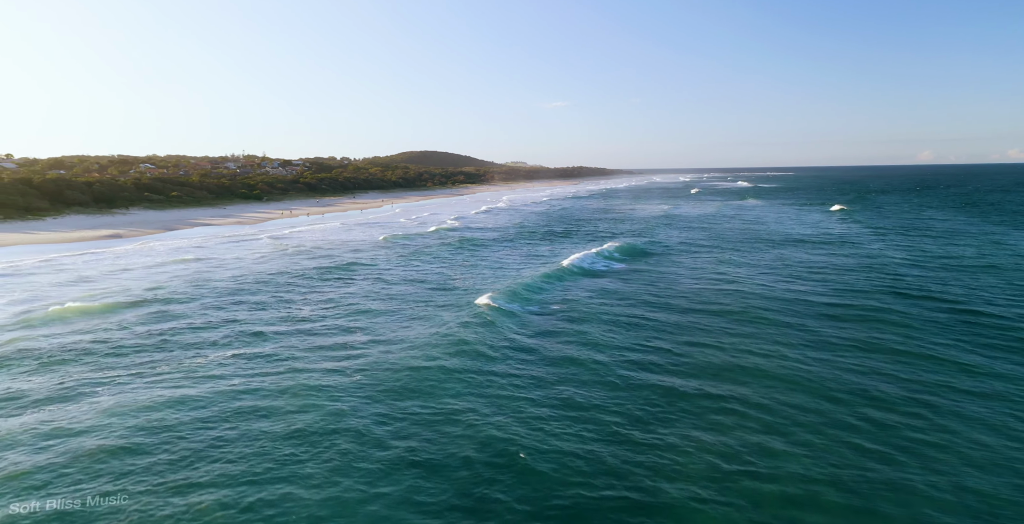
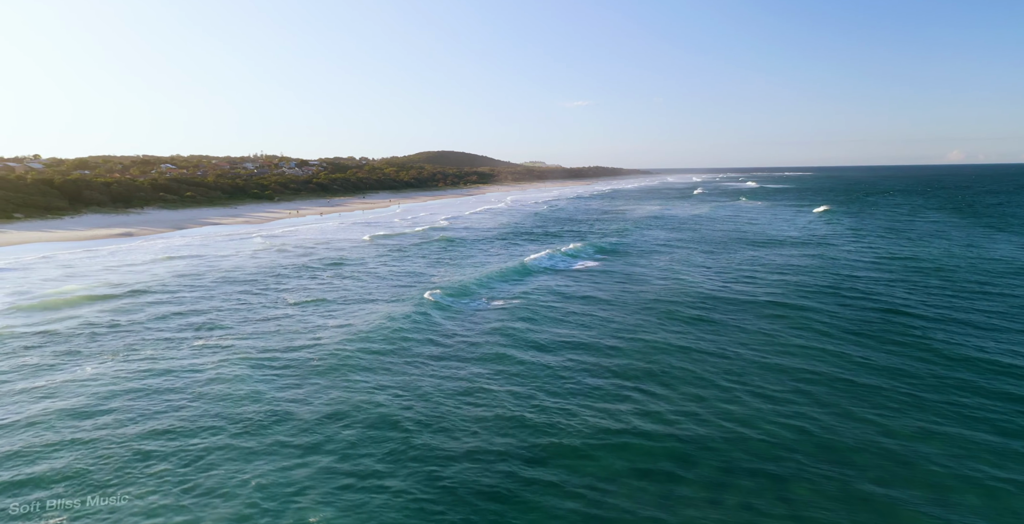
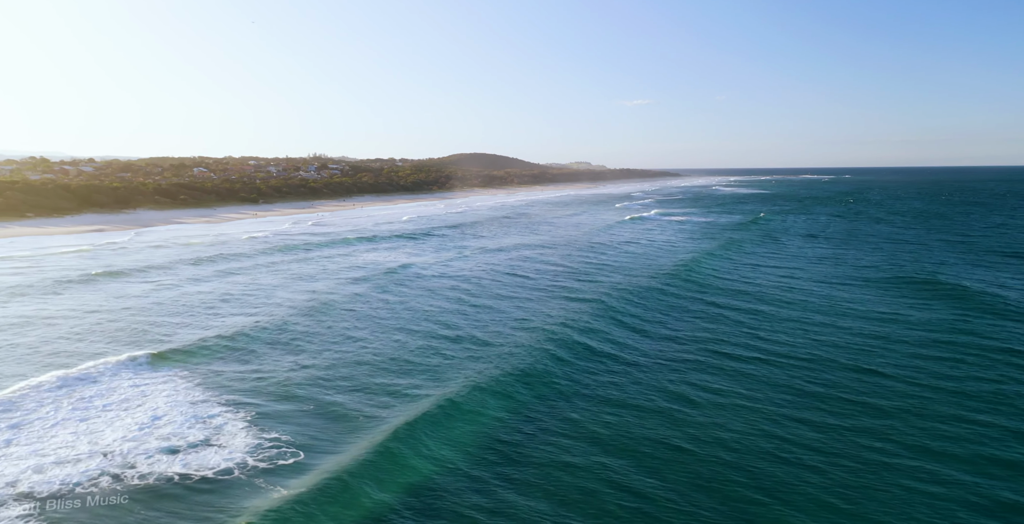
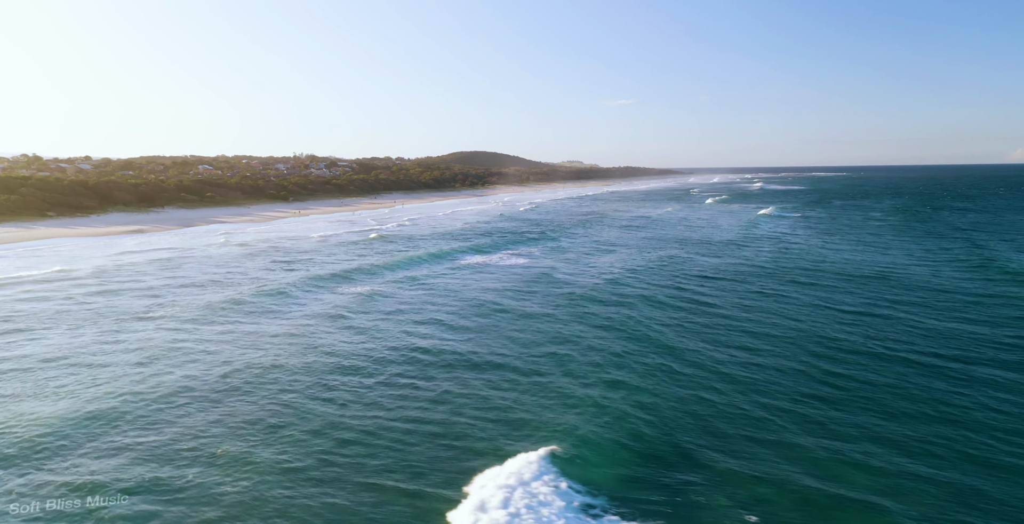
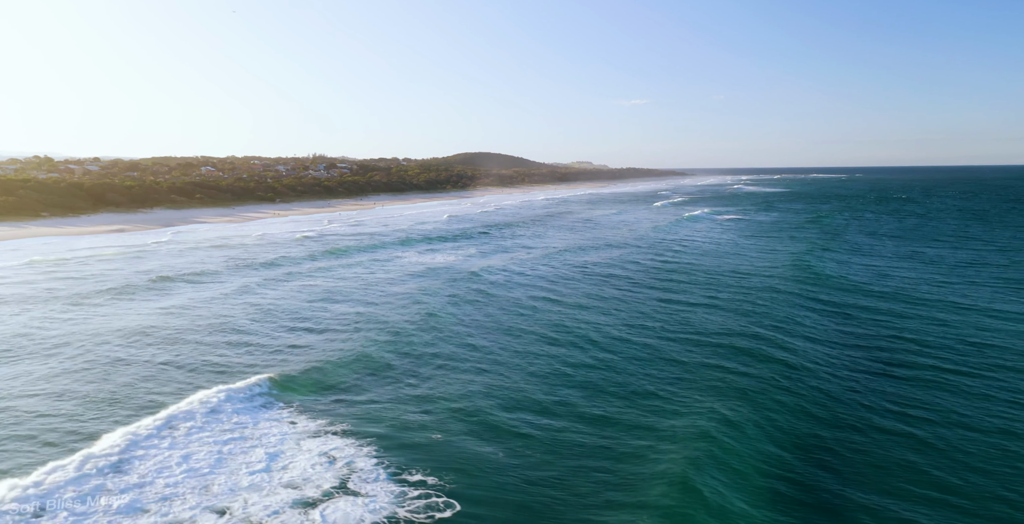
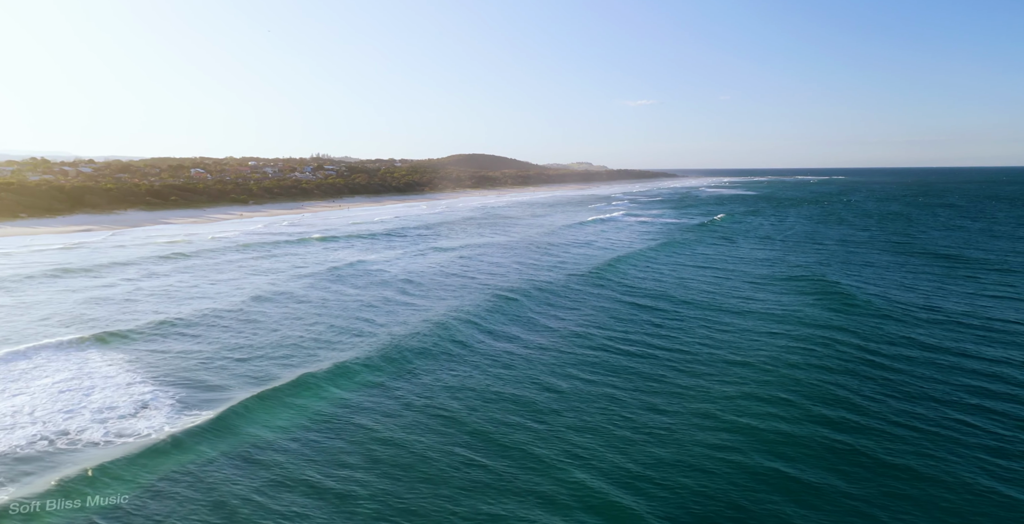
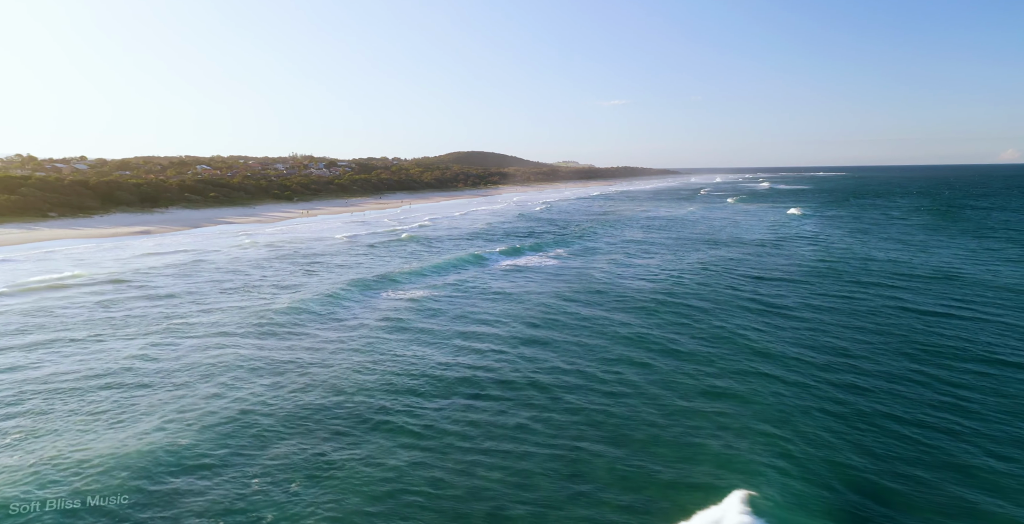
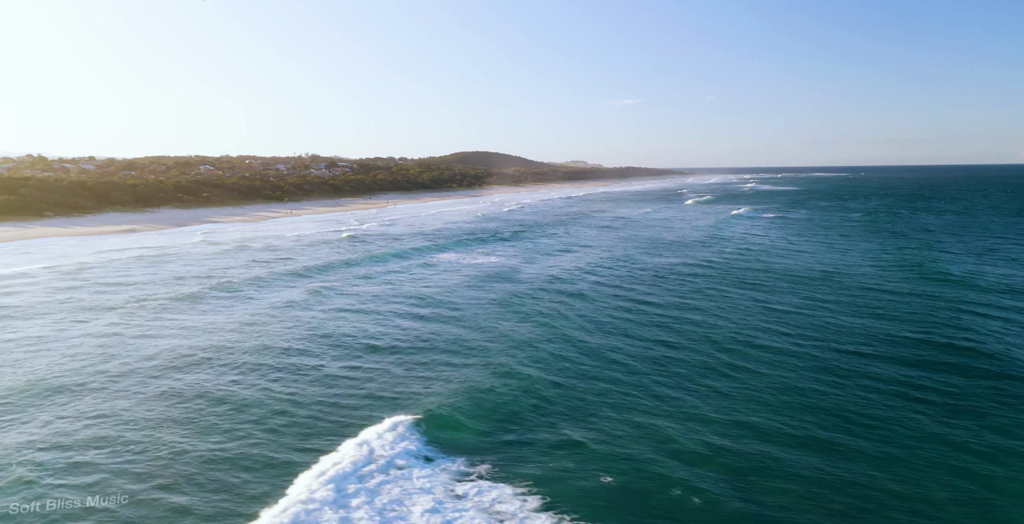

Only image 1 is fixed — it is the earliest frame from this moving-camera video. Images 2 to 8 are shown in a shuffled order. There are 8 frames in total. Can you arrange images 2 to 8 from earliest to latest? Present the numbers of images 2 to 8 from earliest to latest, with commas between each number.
2, 7, 4, 8, 5, 3, 6
